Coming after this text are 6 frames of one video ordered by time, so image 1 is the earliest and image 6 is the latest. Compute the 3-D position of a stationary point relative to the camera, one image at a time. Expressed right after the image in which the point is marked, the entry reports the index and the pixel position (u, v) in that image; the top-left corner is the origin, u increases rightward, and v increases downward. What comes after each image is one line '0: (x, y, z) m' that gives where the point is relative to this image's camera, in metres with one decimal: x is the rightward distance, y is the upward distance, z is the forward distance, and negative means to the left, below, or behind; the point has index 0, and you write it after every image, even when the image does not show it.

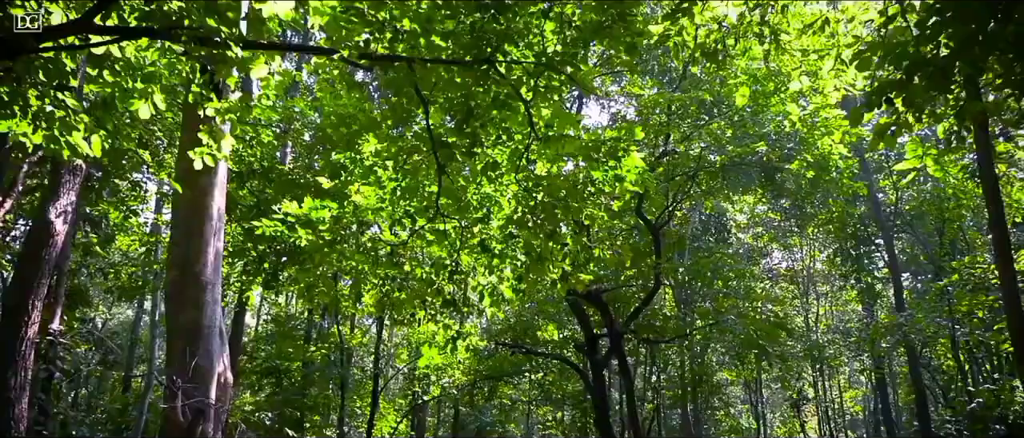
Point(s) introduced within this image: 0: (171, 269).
0: (-2.6, -0.4, +5.6) m
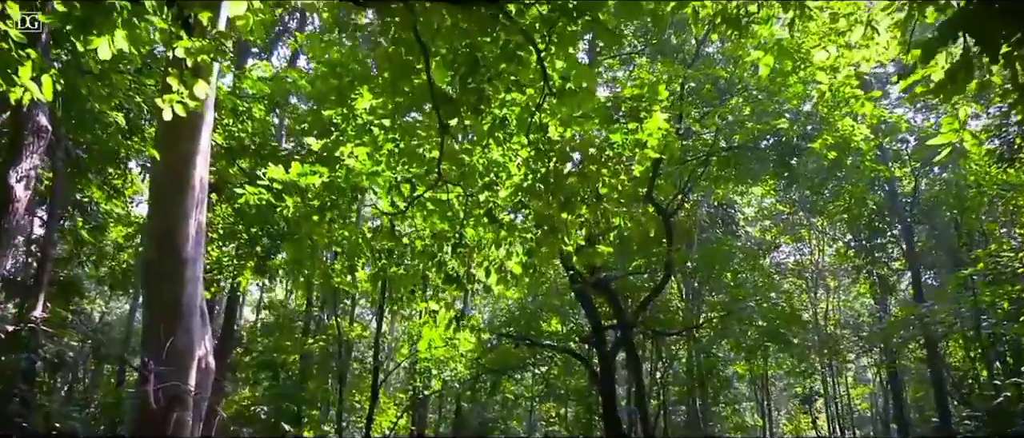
0: (-2.5, -0.2, +5.1) m
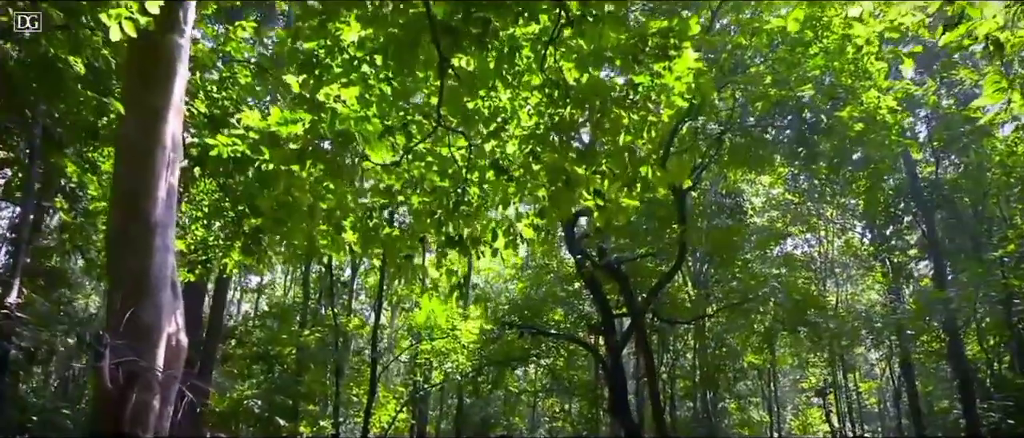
0: (-2.5, +0.1, +4.5) m
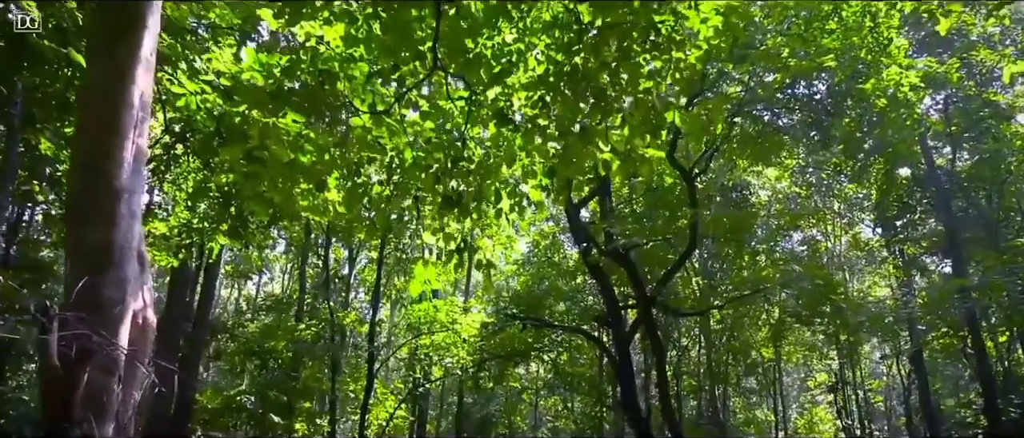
0: (-2.4, +0.3, +4.1) m
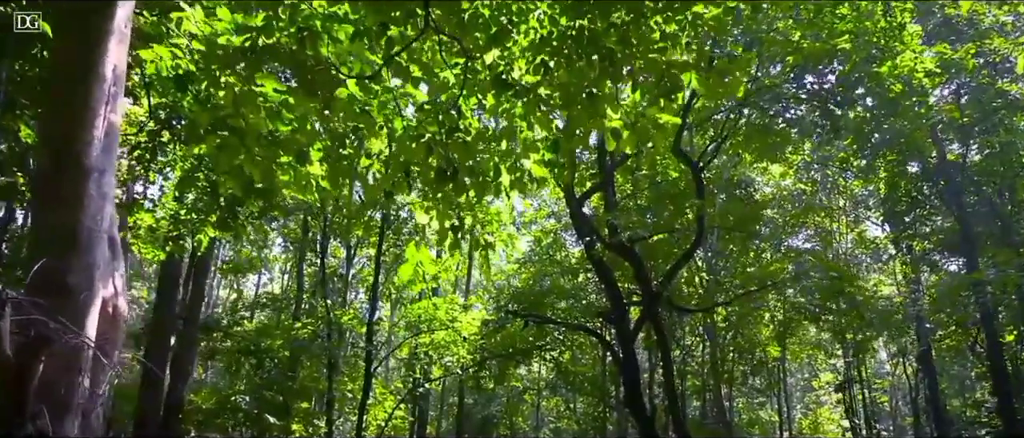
0: (-2.4, +0.4, +3.7) m
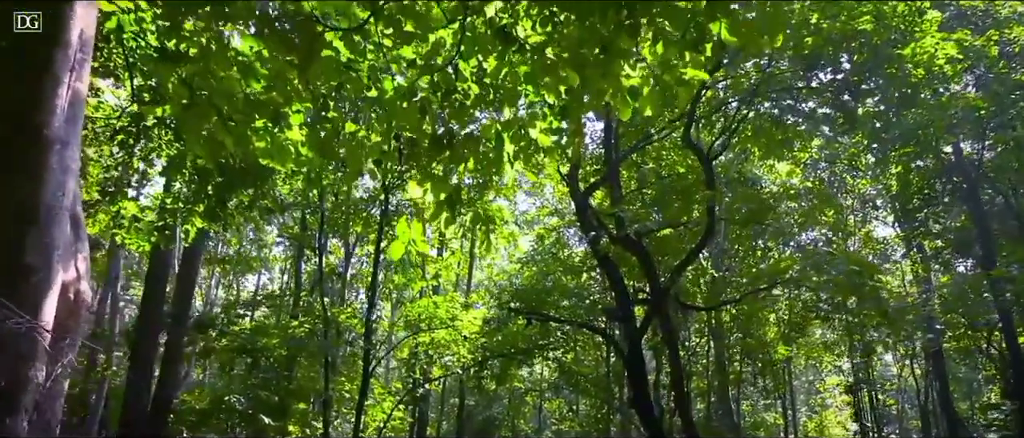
0: (-2.4, +0.5, +3.4) m
